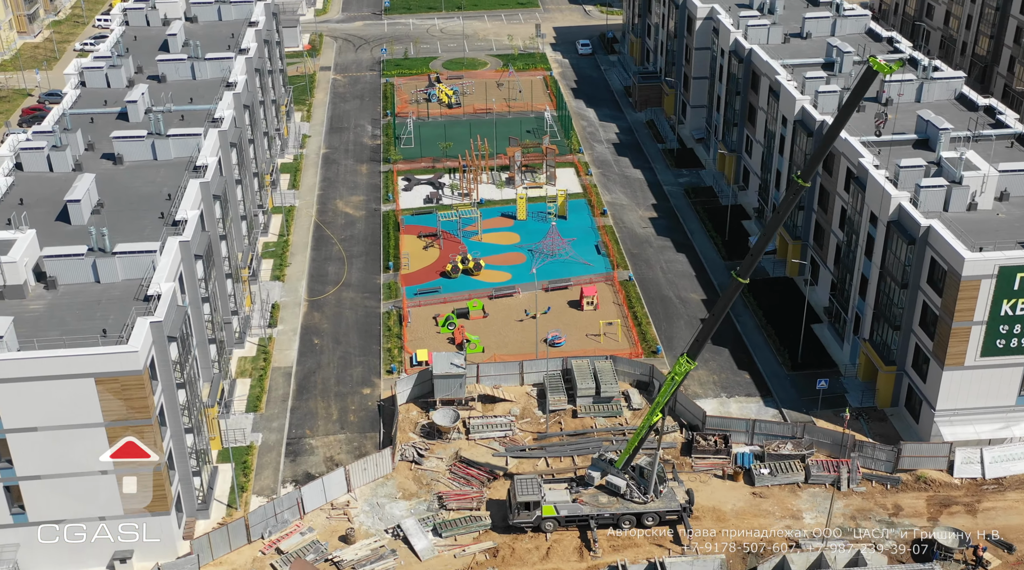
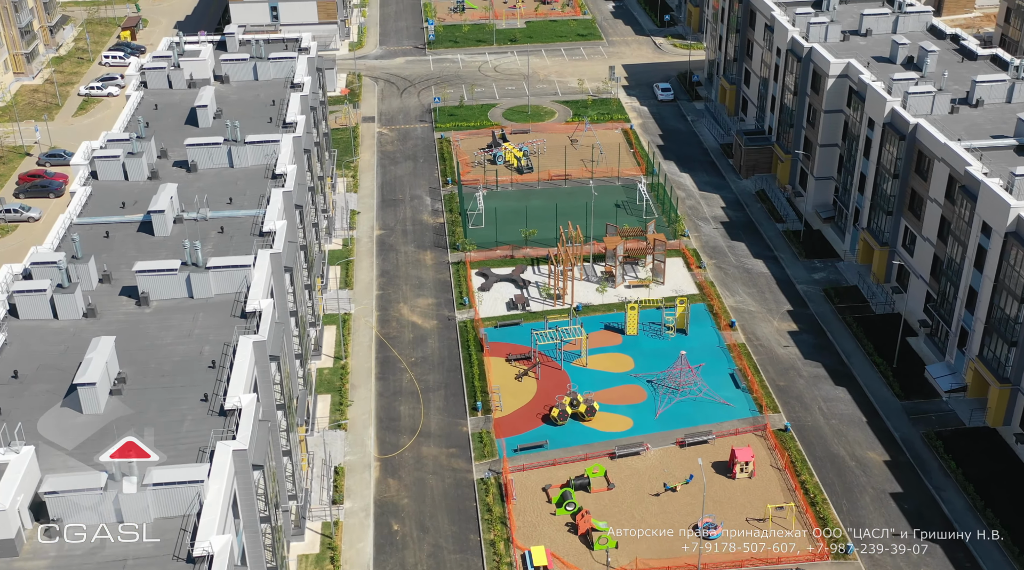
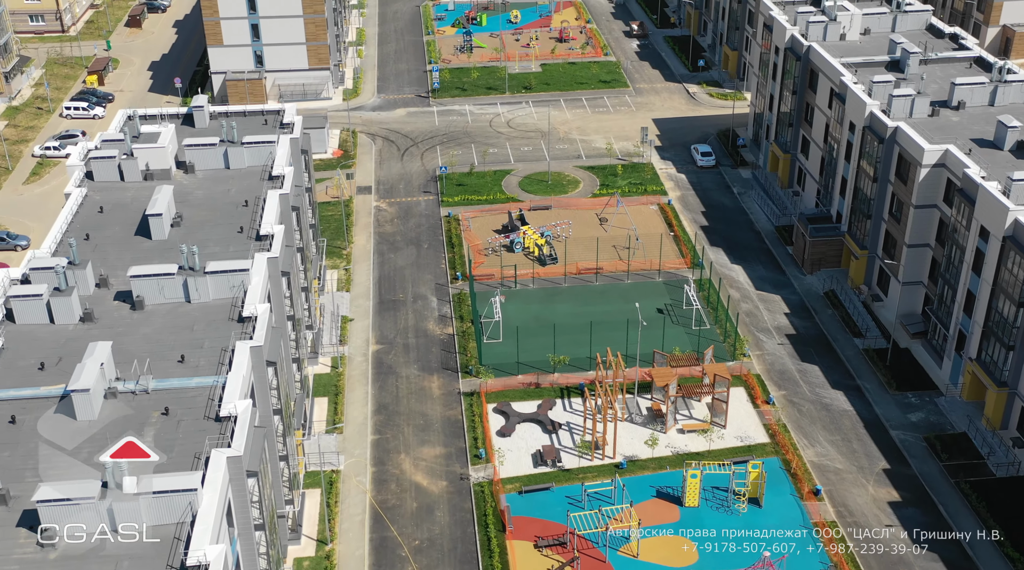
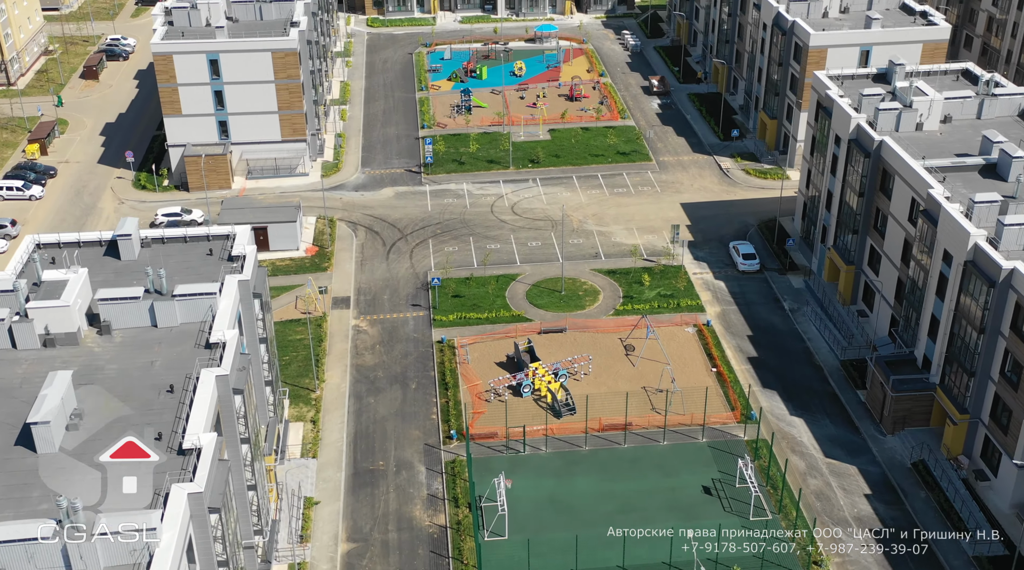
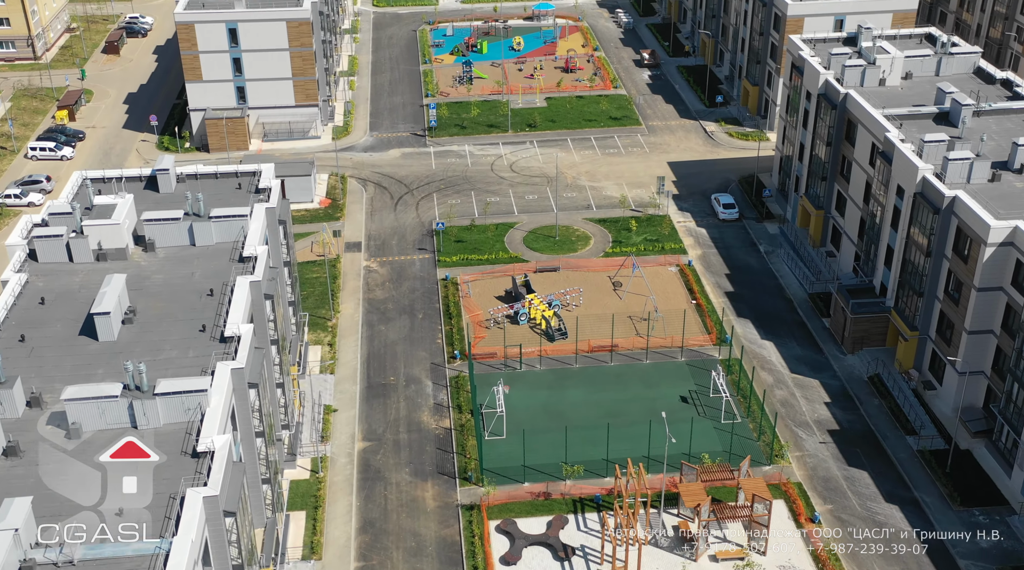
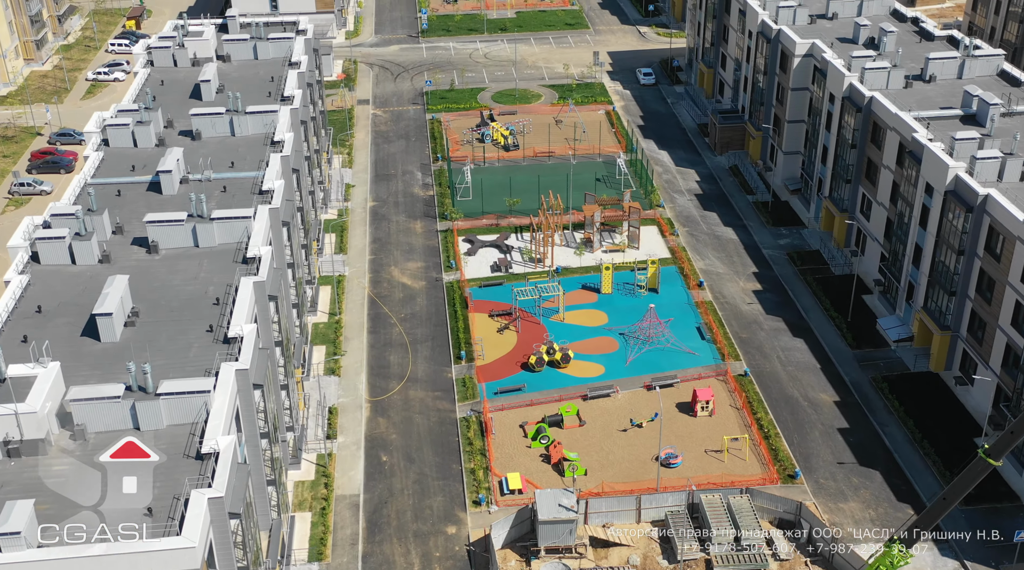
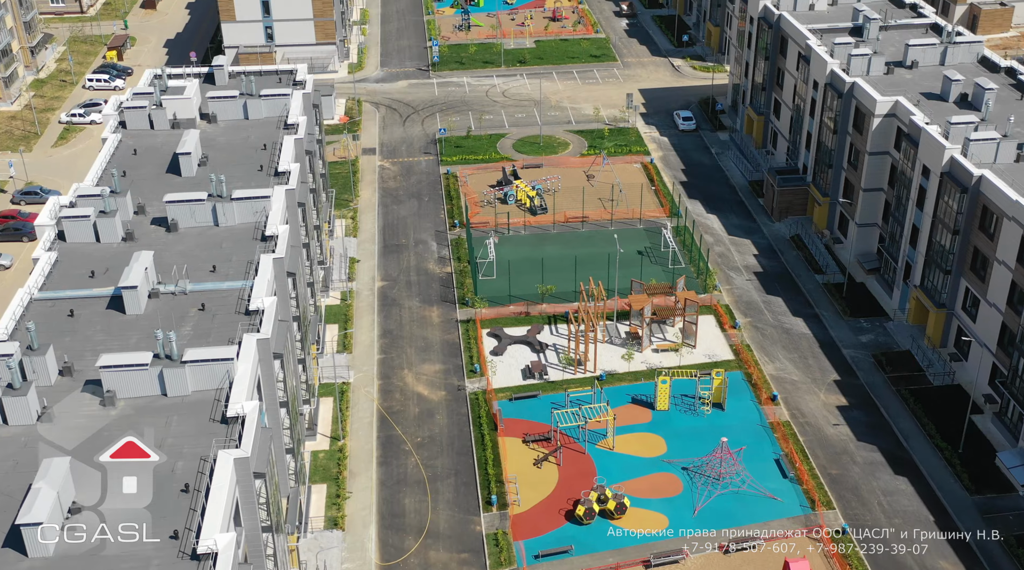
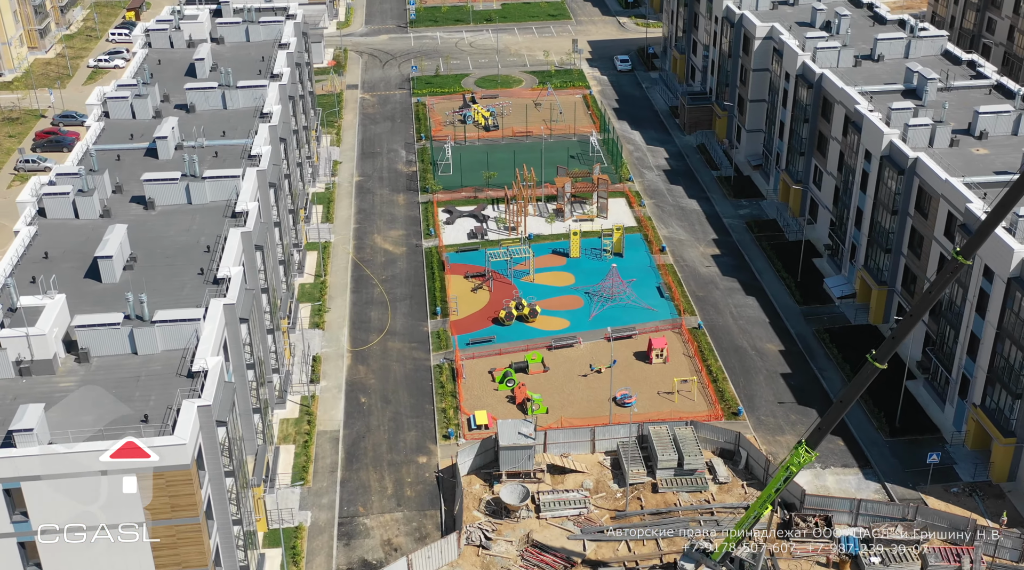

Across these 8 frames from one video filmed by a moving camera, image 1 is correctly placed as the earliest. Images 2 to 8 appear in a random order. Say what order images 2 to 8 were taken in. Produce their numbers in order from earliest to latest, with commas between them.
8, 6, 2, 7, 3, 5, 4
